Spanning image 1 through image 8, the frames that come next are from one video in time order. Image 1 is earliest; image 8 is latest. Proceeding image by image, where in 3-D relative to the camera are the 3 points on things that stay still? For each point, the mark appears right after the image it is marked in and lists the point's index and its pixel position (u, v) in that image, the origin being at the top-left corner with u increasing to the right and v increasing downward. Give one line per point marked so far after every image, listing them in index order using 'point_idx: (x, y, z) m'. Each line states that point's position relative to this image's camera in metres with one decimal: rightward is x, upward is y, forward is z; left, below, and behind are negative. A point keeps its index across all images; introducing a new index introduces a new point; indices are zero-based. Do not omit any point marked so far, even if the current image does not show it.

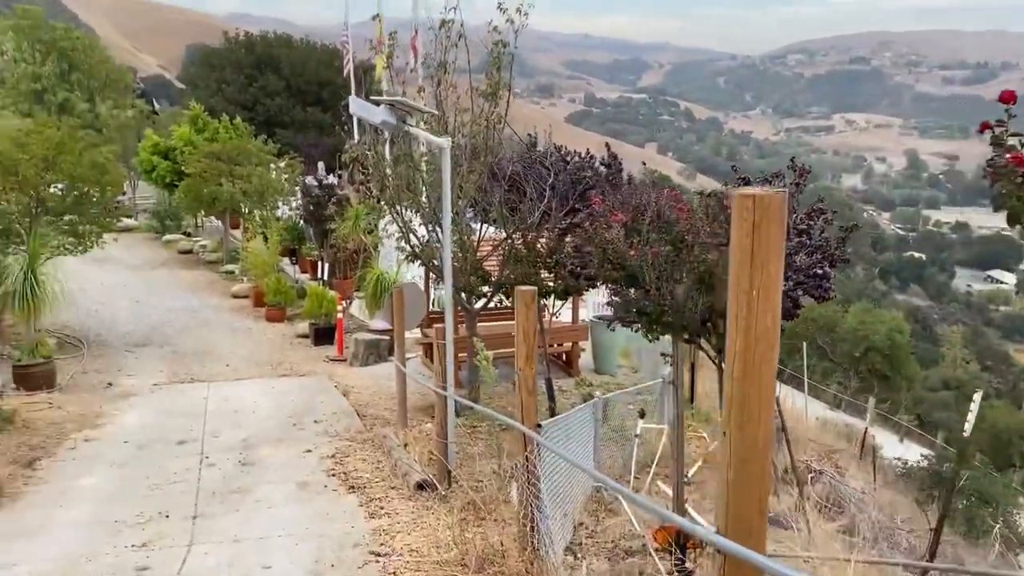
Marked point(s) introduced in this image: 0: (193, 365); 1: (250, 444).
0: (-3.8, -0.9, +10.7) m
1: (-2.1, -1.3, +7.2) m
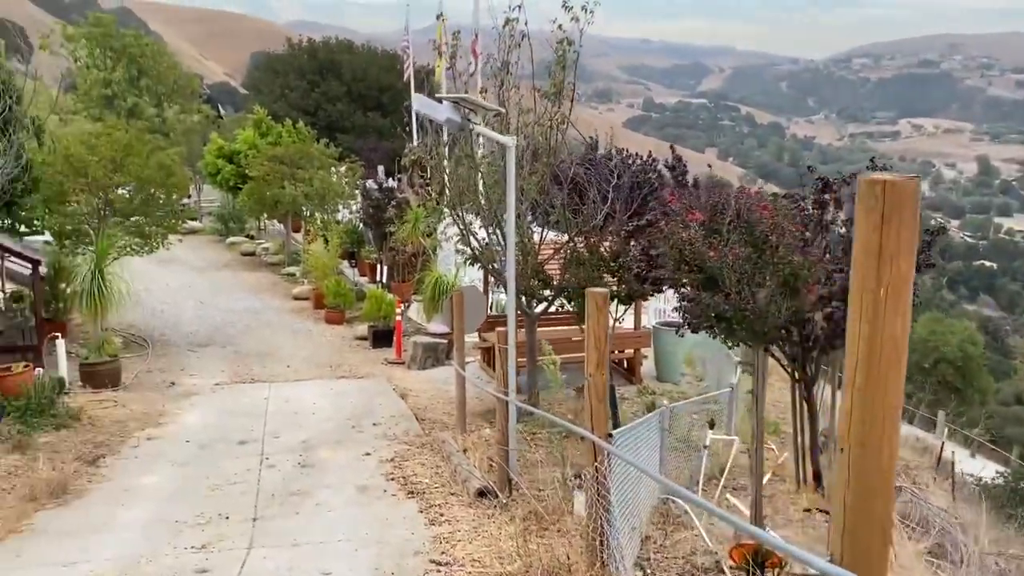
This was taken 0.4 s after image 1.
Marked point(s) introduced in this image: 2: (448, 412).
0: (-3.1, -0.9, +10.7) m
1: (-1.6, -1.3, +7.2) m
2: (-0.6, -1.2, +8.3) m
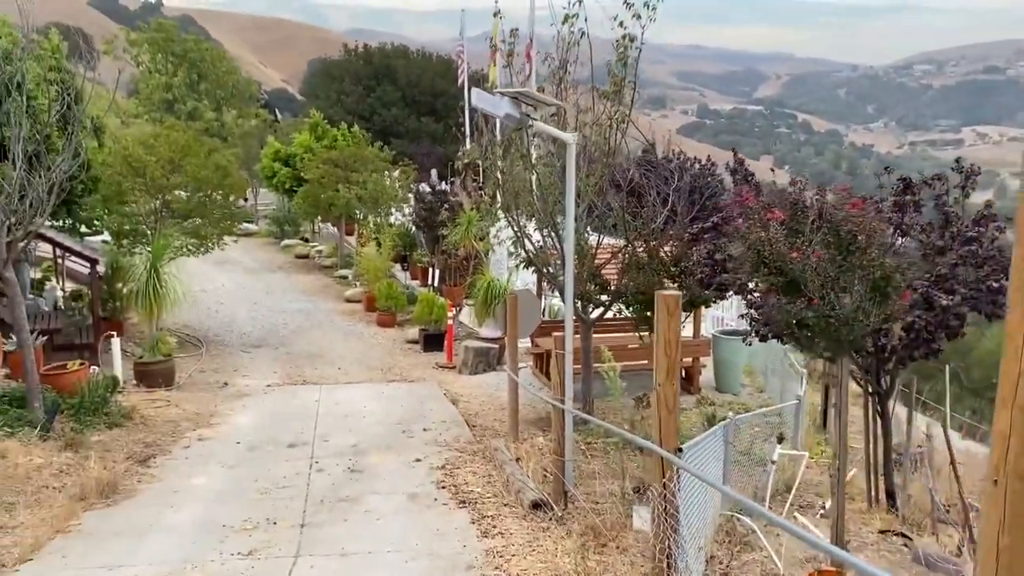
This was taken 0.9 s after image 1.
0: (-2.5, -1.0, +10.7) m
1: (-1.2, -1.3, +7.0) m
2: (-0.1, -1.2, +8.2) m
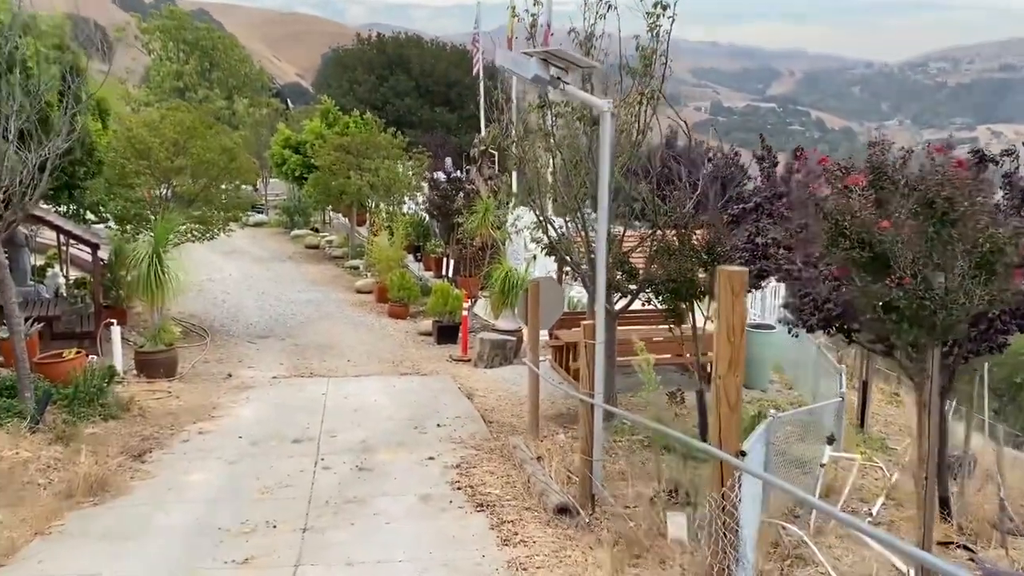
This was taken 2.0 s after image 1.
0: (-2.3, -0.8, +10.2) m
1: (-1.1, -1.2, +6.6) m
2: (0.0, -1.1, +7.7) m
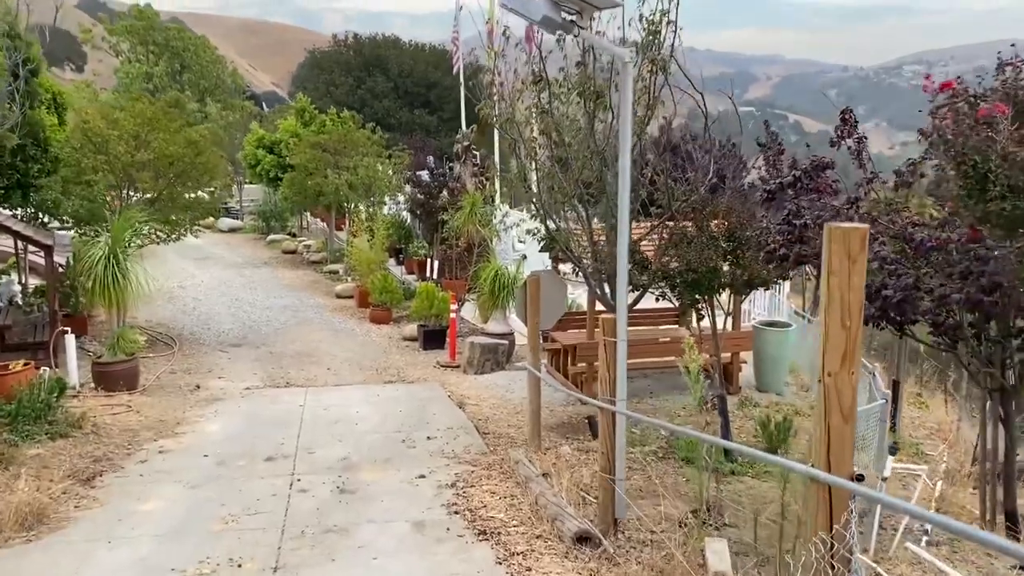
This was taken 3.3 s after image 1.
0: (-2.4, -0.9, +9.5) m
1: (-1.1, -1.2, +5.8) m
2: (0.0, -1.1, +7.0) m
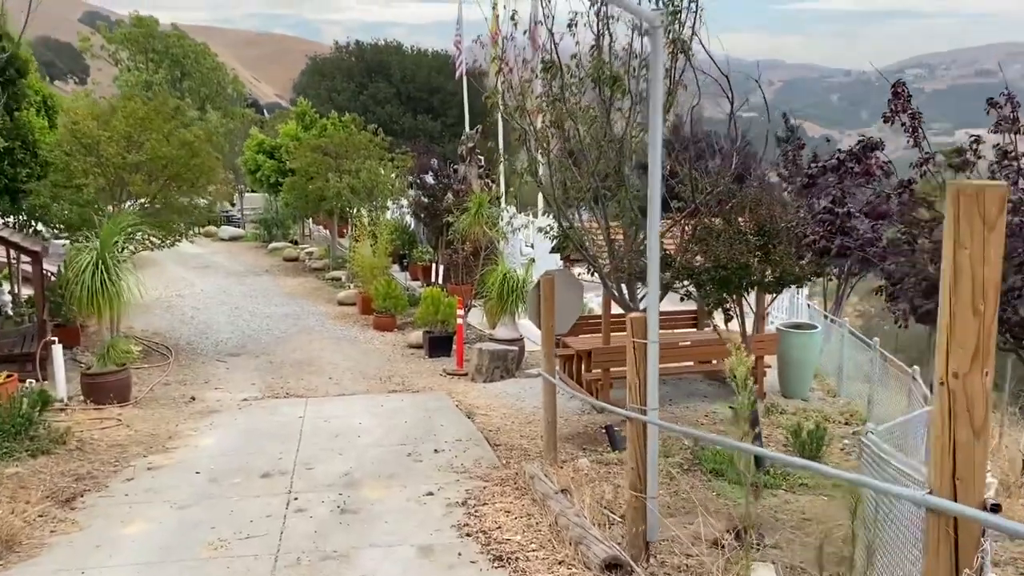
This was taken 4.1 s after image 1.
0: (-2.3, -0.9, +9.0) m
1: (-1.0, -1.2, +5.4) m
2: (+0.1, -1.1, +6.5) m
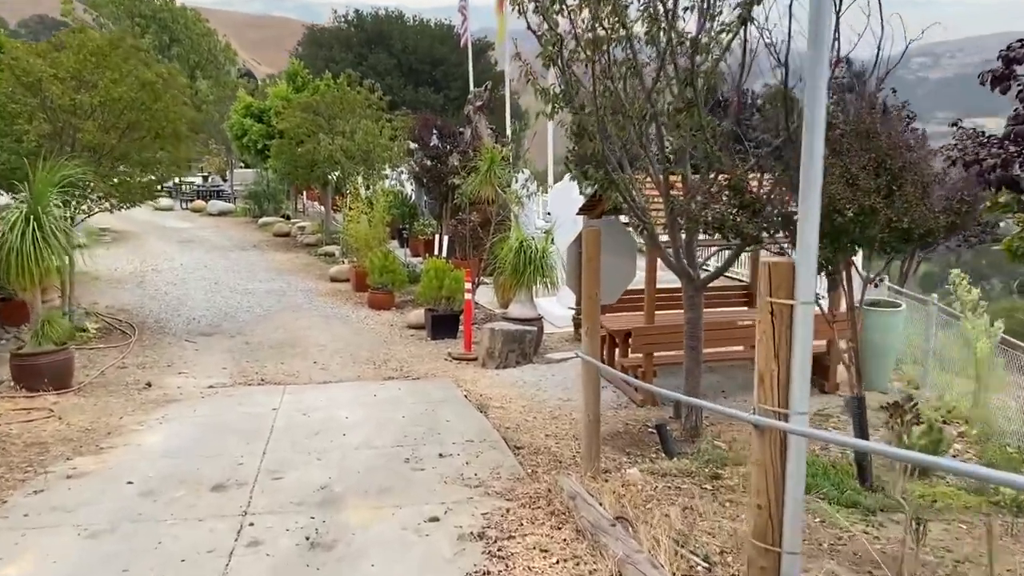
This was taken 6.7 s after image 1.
0: (-2.1, -0.6, +7.7) m
1: (-0.8, -1.0, +4.1) m
2: (+0.3, -0.9, +5.2) m
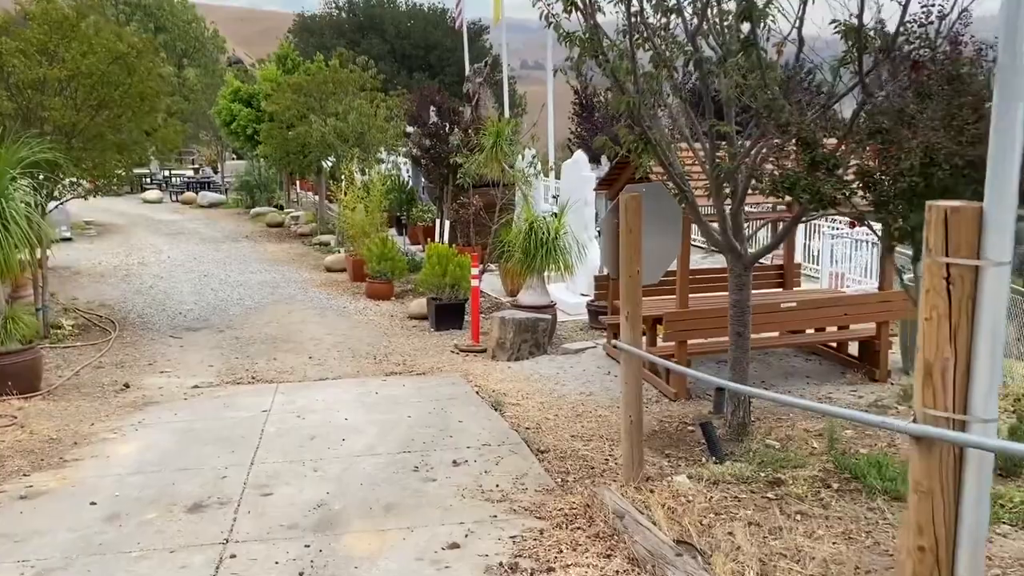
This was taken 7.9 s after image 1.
0: (-2.0, -0.6, +7.0) m
1: (-0.7, -0.9, +3.4) m
2: (+0.4, -0.8, +4.6) m
